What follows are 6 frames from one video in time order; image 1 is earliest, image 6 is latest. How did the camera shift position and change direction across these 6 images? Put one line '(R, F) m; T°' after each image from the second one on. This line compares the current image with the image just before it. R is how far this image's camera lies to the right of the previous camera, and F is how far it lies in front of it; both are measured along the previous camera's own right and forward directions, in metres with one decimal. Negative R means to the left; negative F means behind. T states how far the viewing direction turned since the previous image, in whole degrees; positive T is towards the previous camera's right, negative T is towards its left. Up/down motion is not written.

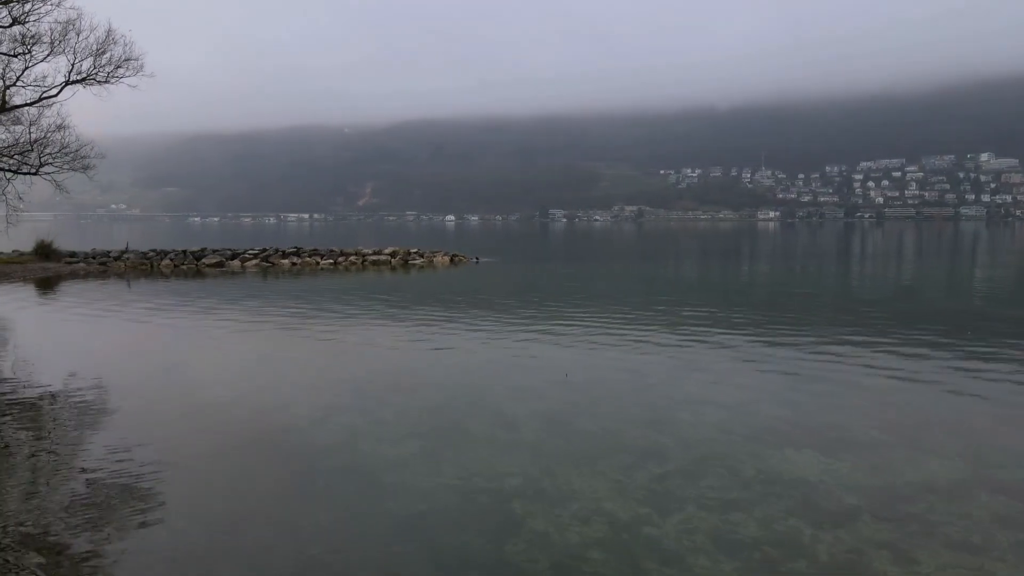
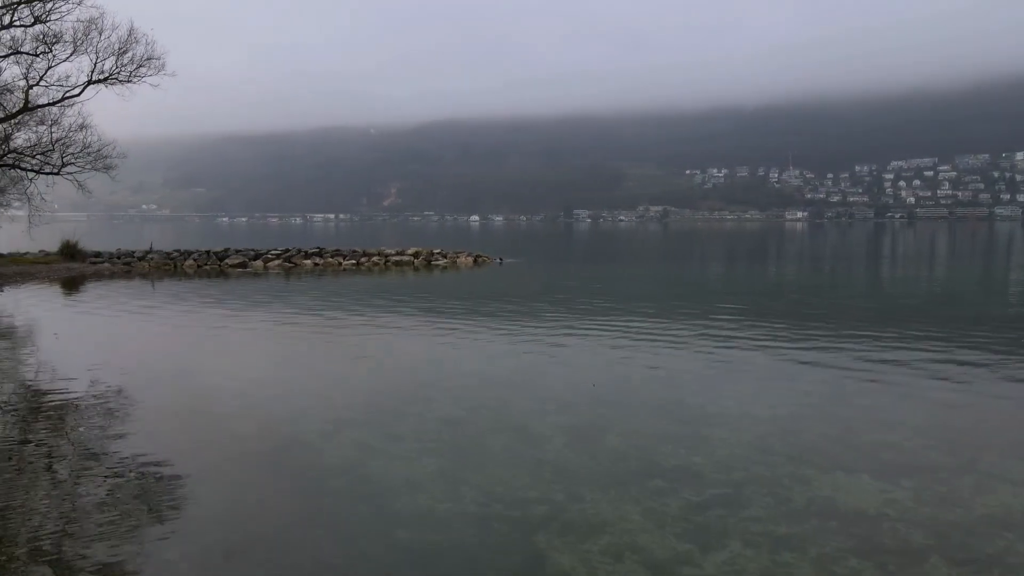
(0.0, +0.7) m; -2°
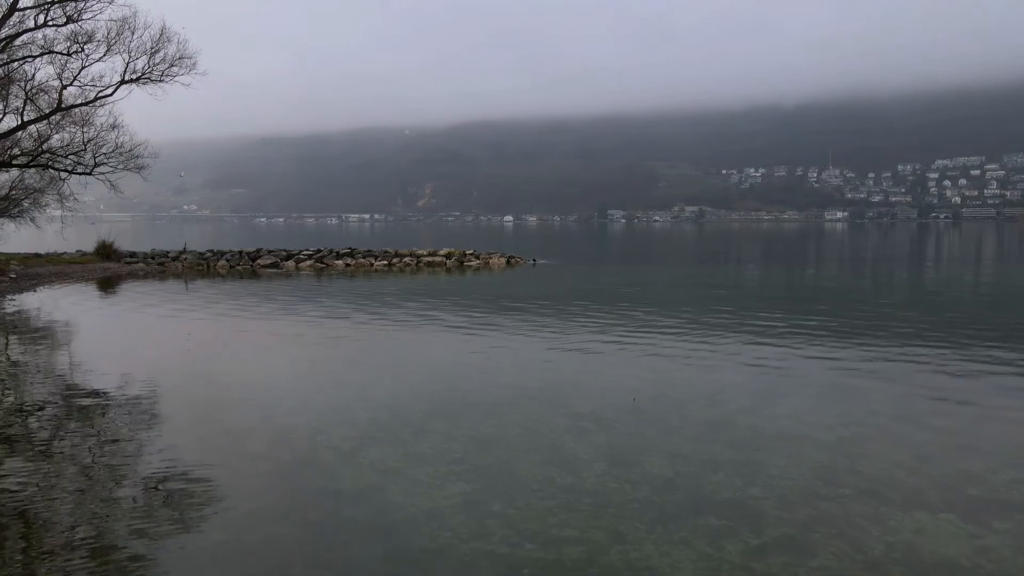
(0.0, +0.8) m; -3°
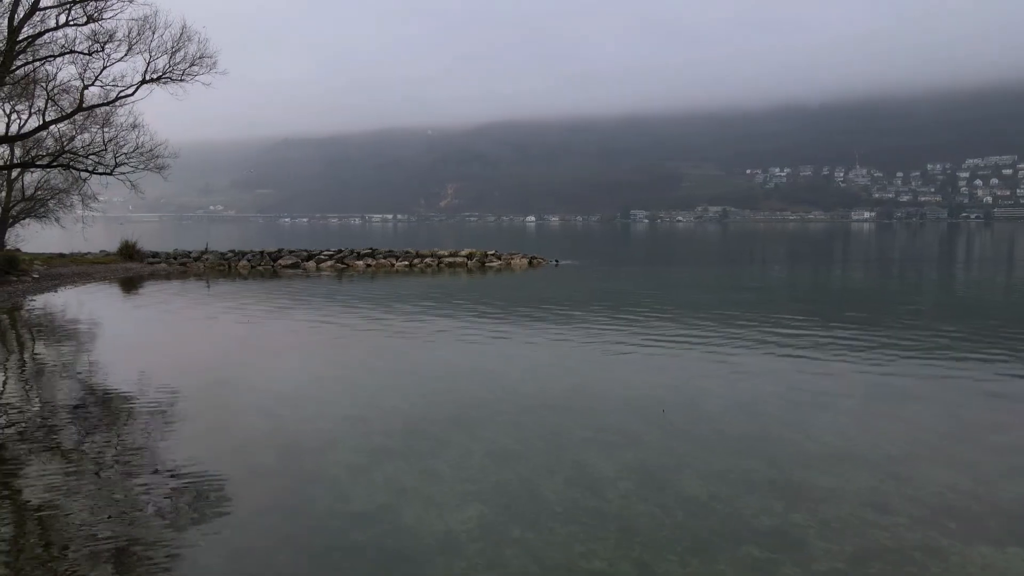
(0.0, +0.6) m; -2°
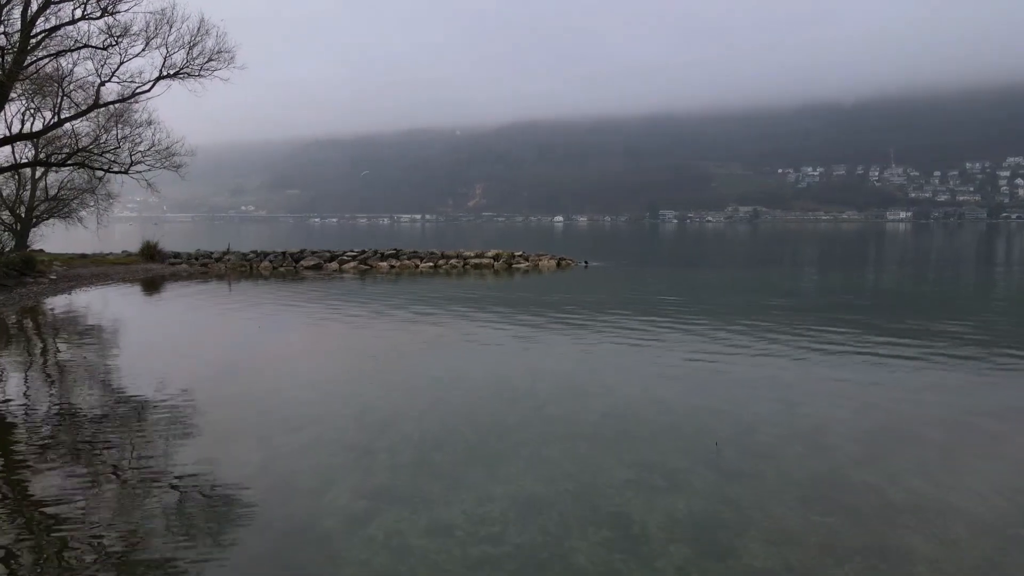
(0.0, +1.3) m; -2°
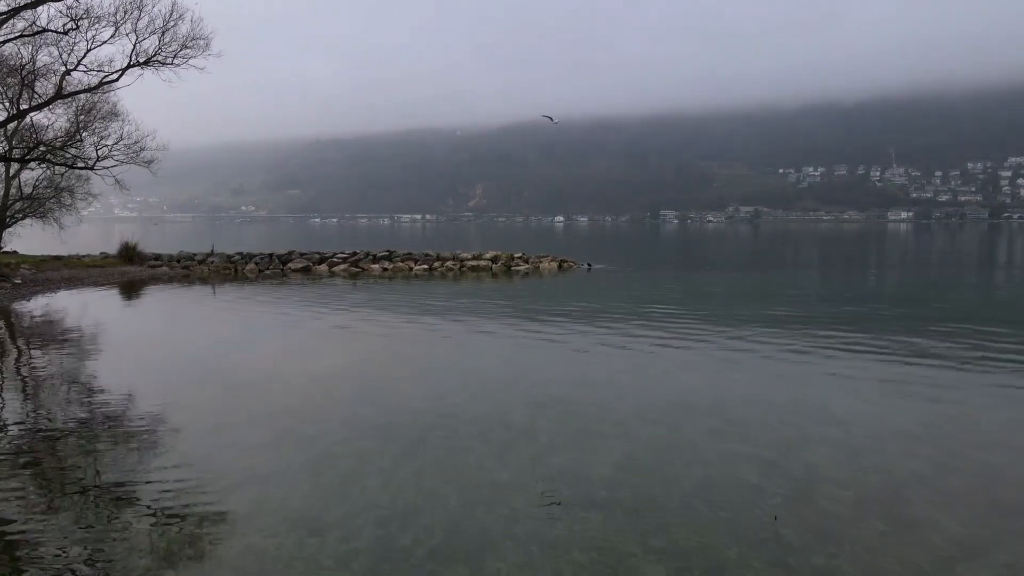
(+0.1, +2.0) m; 0°
